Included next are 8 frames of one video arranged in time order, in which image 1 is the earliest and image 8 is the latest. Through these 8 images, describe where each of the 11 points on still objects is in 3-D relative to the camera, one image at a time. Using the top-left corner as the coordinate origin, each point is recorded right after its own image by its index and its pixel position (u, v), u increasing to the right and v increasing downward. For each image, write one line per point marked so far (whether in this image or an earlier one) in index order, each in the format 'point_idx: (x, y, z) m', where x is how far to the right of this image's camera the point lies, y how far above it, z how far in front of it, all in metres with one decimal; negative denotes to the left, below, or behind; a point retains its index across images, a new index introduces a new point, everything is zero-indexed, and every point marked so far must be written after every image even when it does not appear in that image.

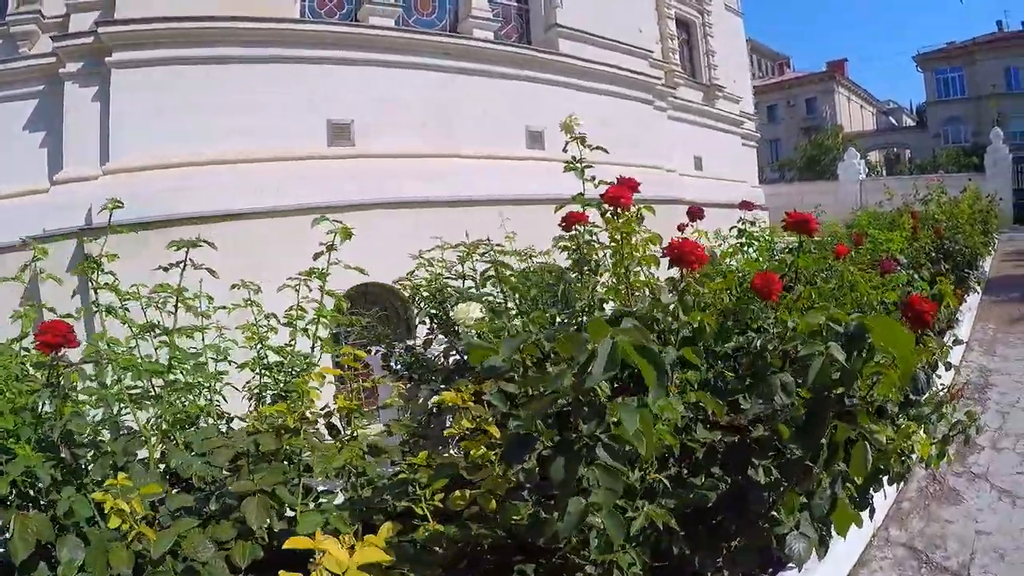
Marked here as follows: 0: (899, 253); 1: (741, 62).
0: (+3.3, +0.3, +5.7) m
1: (+5.2, +5.1, +15.5) m
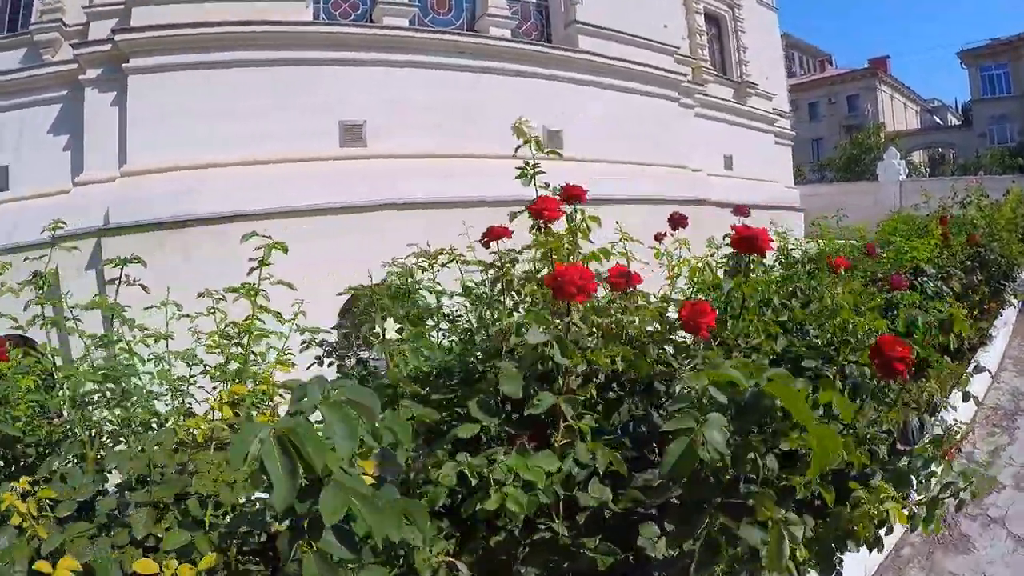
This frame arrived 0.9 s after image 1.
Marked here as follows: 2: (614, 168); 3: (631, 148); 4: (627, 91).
0: (+3.2, +0.2, +5.3) m
1: (+5.7, +5.0, +14.9) m
2: (+2.0, +1.7, +9.5) m
3: (+1.9, +2.2, +10.7) m
4: (+2.2, +2.7, +9.8) m
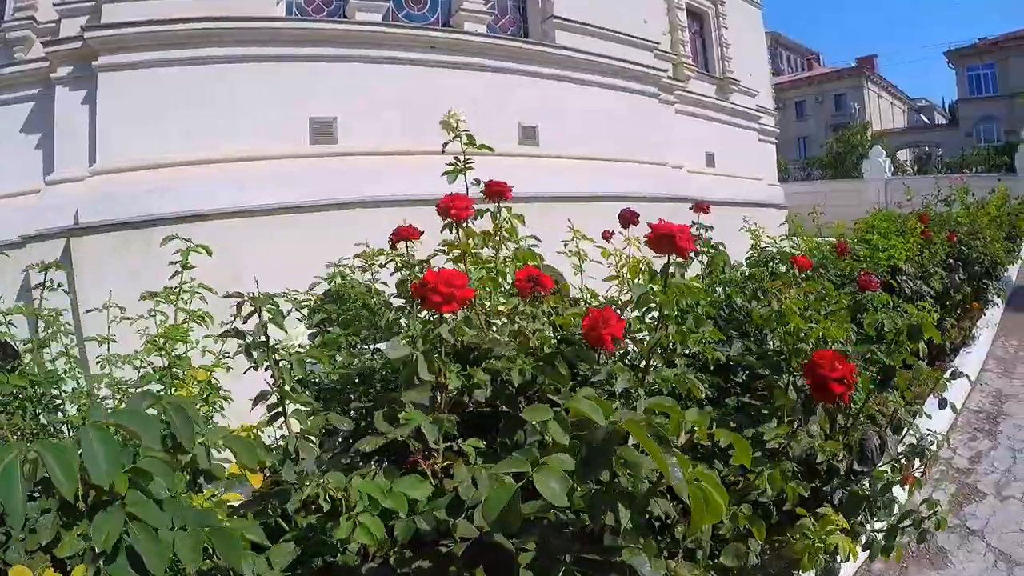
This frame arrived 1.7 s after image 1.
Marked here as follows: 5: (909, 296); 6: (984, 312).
0: (+2.9, +0.2, +5.1) m
1: (+5.3, +5.0, +14.8) m
2: (+1.7, +1.7, +9.3) m
3: (+1.5, +2.2, +10.5) m
4: (+1.9, +2.7, +9.6) m
5: (+2.8, -0.1, +4.9) m
6: (+4.2, -0.2, +6.1) m
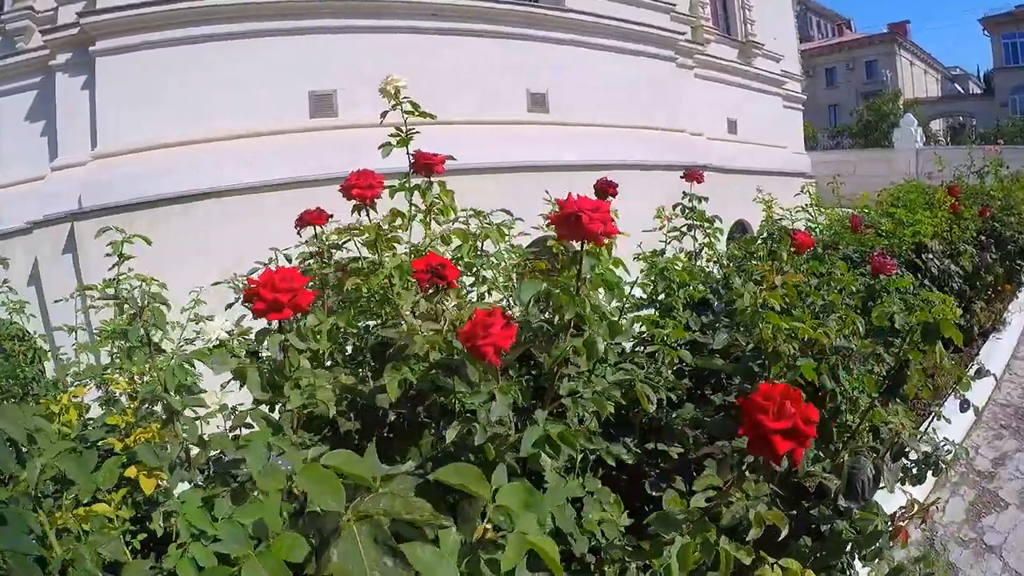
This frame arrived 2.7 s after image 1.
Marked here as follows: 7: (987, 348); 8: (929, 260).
0: (+2.9, +0.3, +4.7) m
1: (+5.6, +5.5, +14.0) m
2: (+1.7, +2.0, +8.8) m
3: (+1.6, +2.6, +10.1) m
4: (+2.0, +3.1, +9.1) m
5: (+2.7, +0.1, +4.5) m
6: (+4.1, 0.0, +5.6) m
7: (+3.1, -0.4, +4.5) m
8: (+2.7, +0.2, +4.4) m
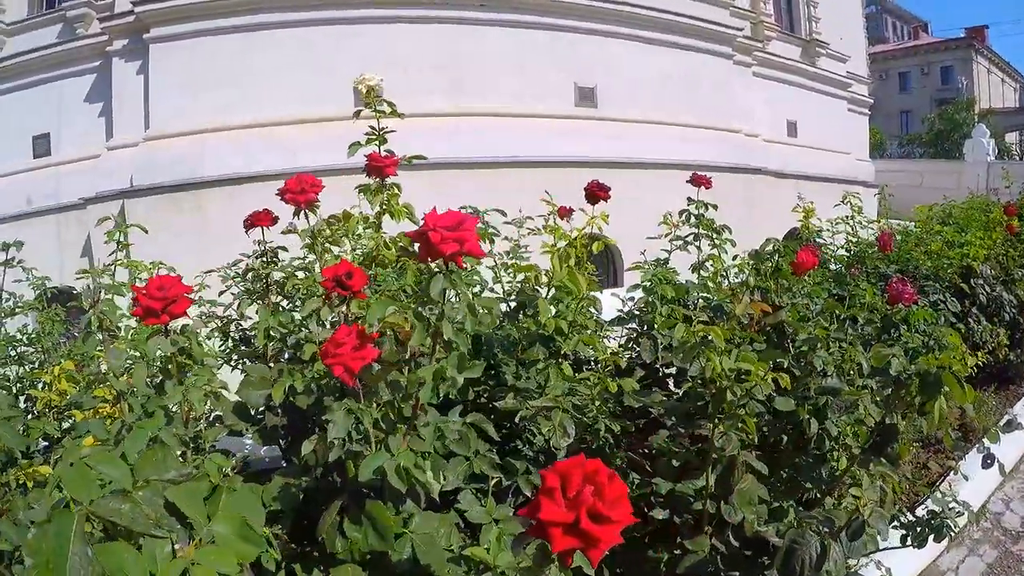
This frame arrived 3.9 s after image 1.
0: (+2.9, +0.2, +4.3) m
1: (+6.6, +5.2, +13.3) m
2: (+2.2, +1.9, +8.5) m
3: (+2.2, +2.5, +9.7) m
4: (+2.5, +3.0, +8.7) m
5: (+2.8, -0.1, +4.1) m
6: (+4.2, -0.3, +5.2) m
7: (+3.1, -0.6, +4.1) m
8: (+2.7, 0.0, +4.0) m
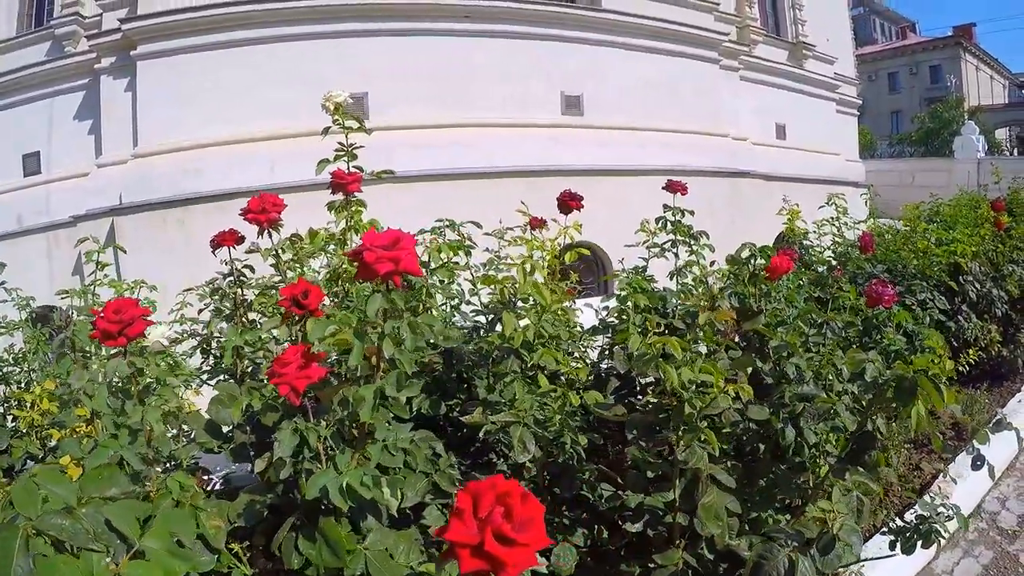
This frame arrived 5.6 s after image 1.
0: (+2.9, +0.2, +4.2) m
1: (+6.4, +5.2, +13.4) m
2: (+2.1, +1.9, +8.4) m
3: (+2.1, +2.4, +9.7) m
4: (+2.3, +2.9, +8.7) m
5: (+2.7, -0.1, +4.1) m
6: (+4.2, -0.3, +5.1) m
7: (+3.1, -0.6, +4.1) m
8: (+2.6, 0.0, +4.0) m
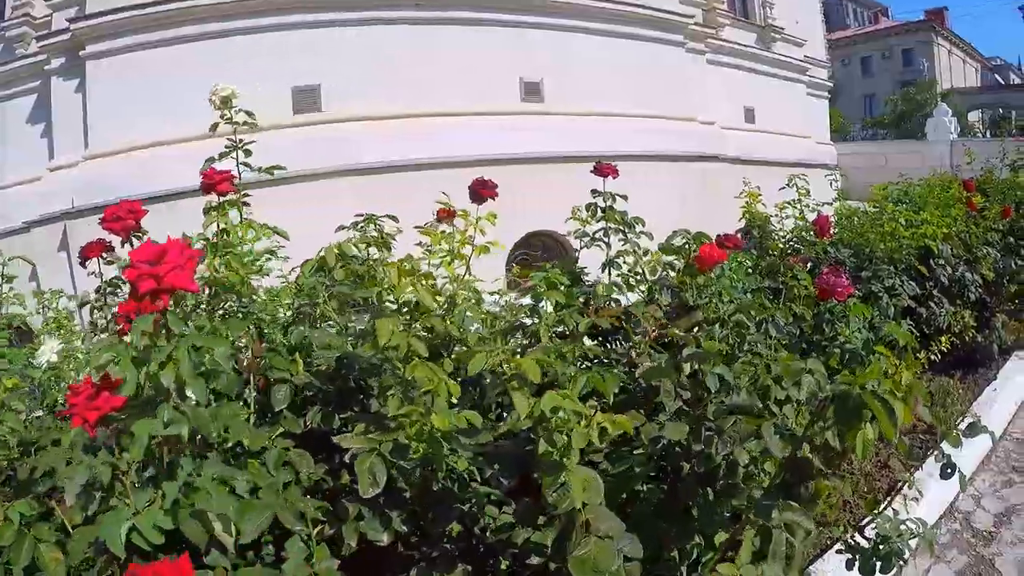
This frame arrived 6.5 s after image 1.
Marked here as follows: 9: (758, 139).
0: (+2.5, +0.3, +4.0) m
1: (+5.7, +5.5, +13.2) m
2: (+1.6, +2.0, +8.2) m
3: (+1.6, +2.6, +9.4) m
4: (+1.8, +3.0, +8.5) m
5: (+2.4, 0.0, +3.8) m
6: (+3.8, -0.1, +4.9) m
7: (+2.8, -0.5, +3.9) m
8: (+2.3, +0.1, +3.8) m
9: (+3.6, +2.2, +10.2) m
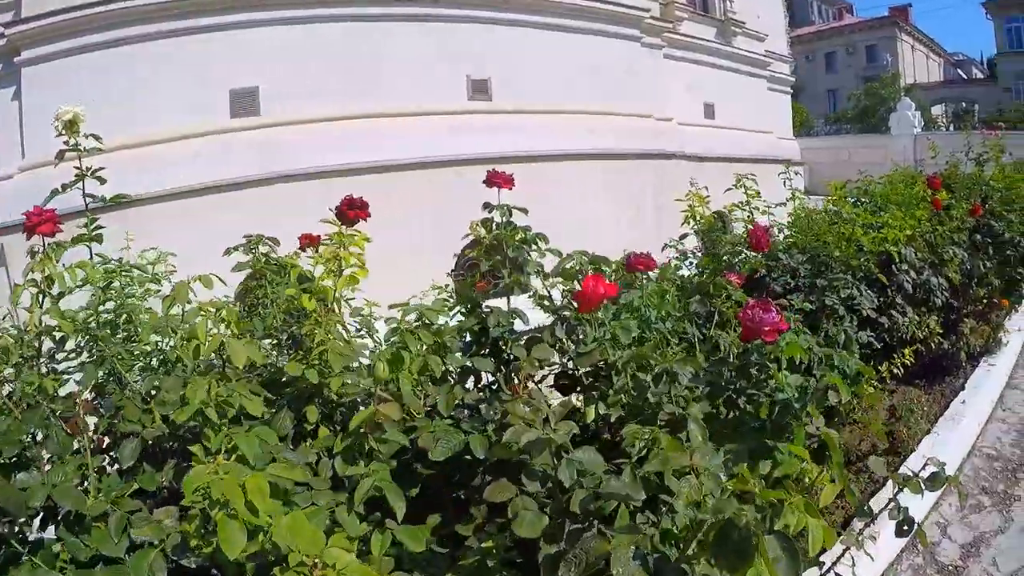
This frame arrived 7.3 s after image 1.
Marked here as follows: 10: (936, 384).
0: (+2.1, +0.2, +3.7) m
1: (+4.9, +5.5, +13.0) m
2: (+1.1, +1.9, +7.8) m
3: (+0.9, +2.5, +9.1) m
4: (+1.2, +3.0, +8.2) m
5: (+2.0, 0.0, +3.5) m
6: (+3.4, -0.1, +4.7) m
7: (+2.4, -0.5, +3.6) m
8: (+1.9, +0.1, +3.5) m
9: (+3.0, +2.2, +9.9) m
10: (+2.4, -0.5, +3.9) m
